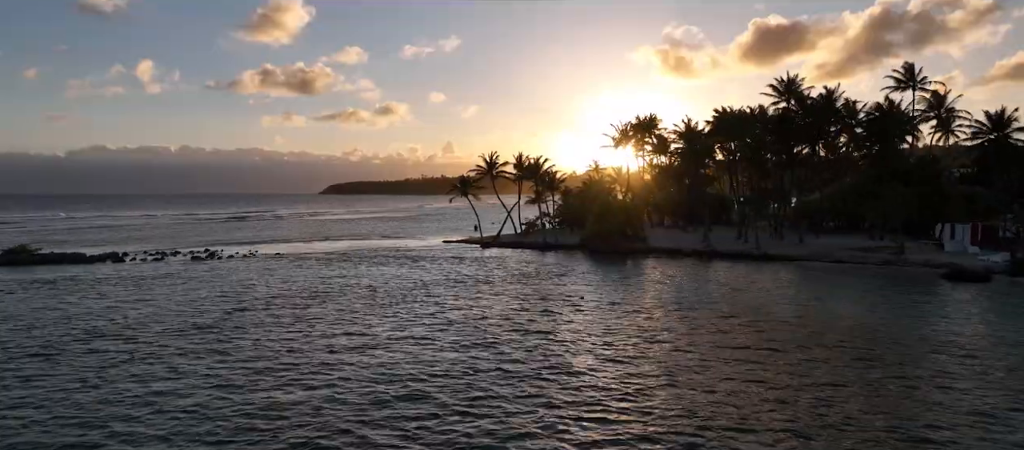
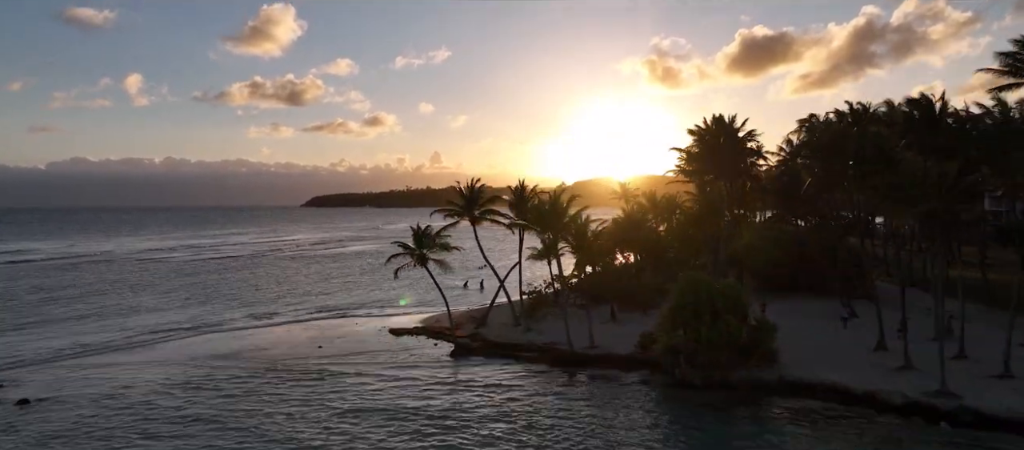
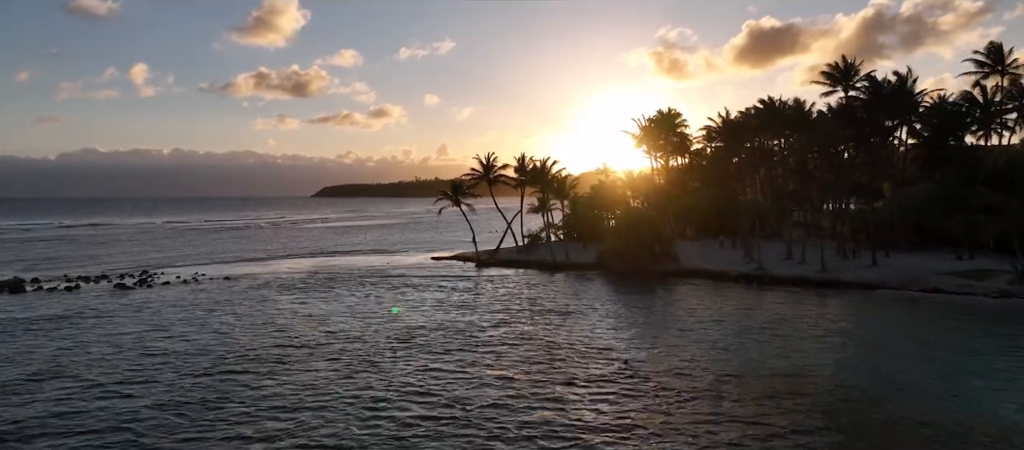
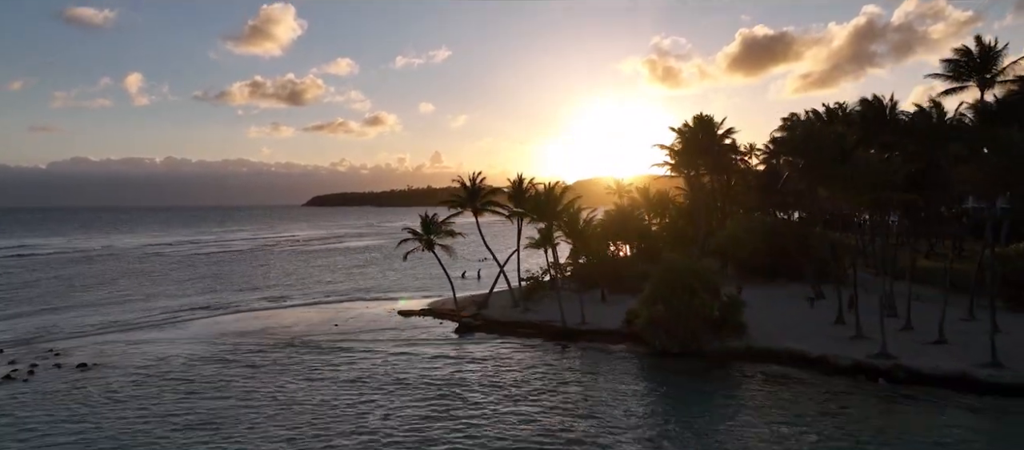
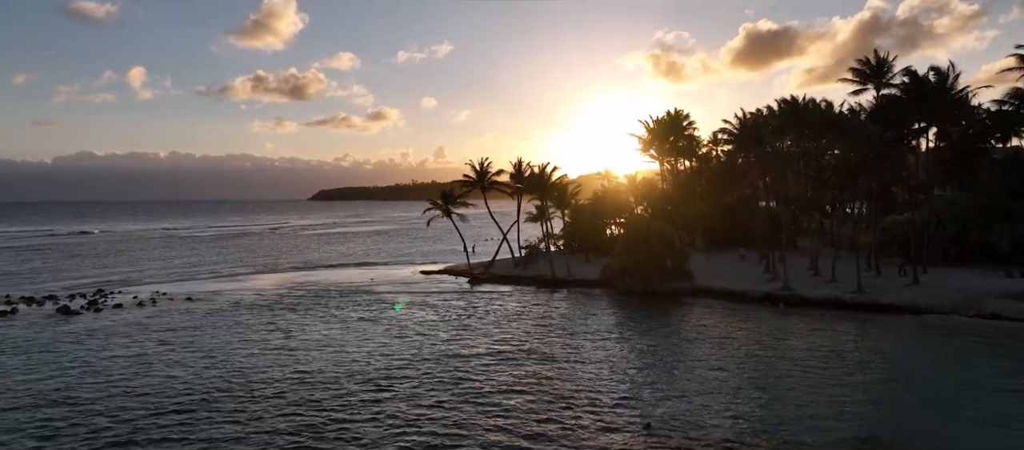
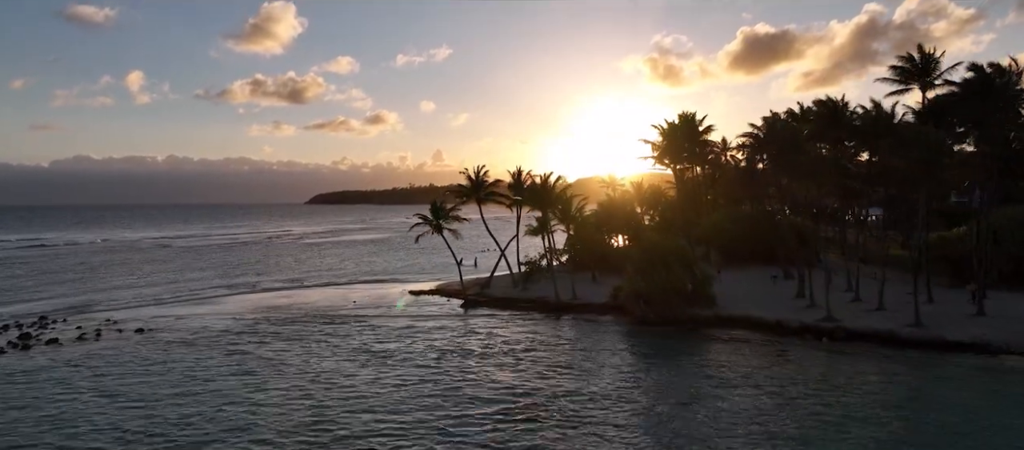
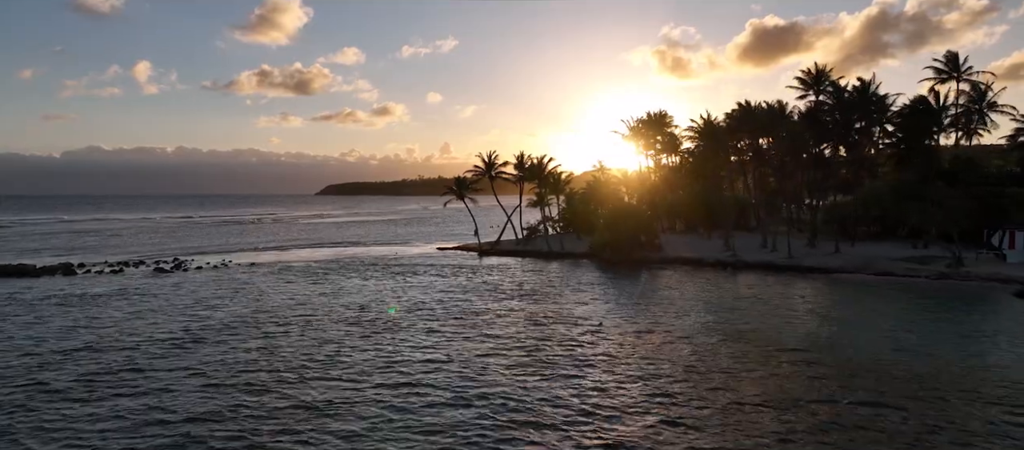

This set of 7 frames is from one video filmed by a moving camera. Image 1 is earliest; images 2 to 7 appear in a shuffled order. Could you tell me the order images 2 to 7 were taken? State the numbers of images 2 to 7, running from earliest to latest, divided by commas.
7, 3, 5, 6, 4, 2
